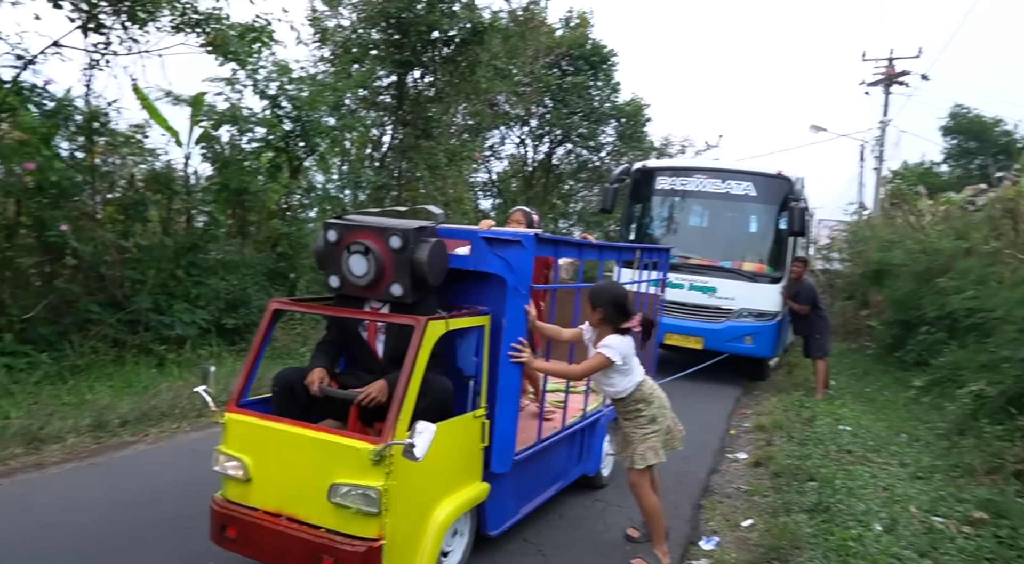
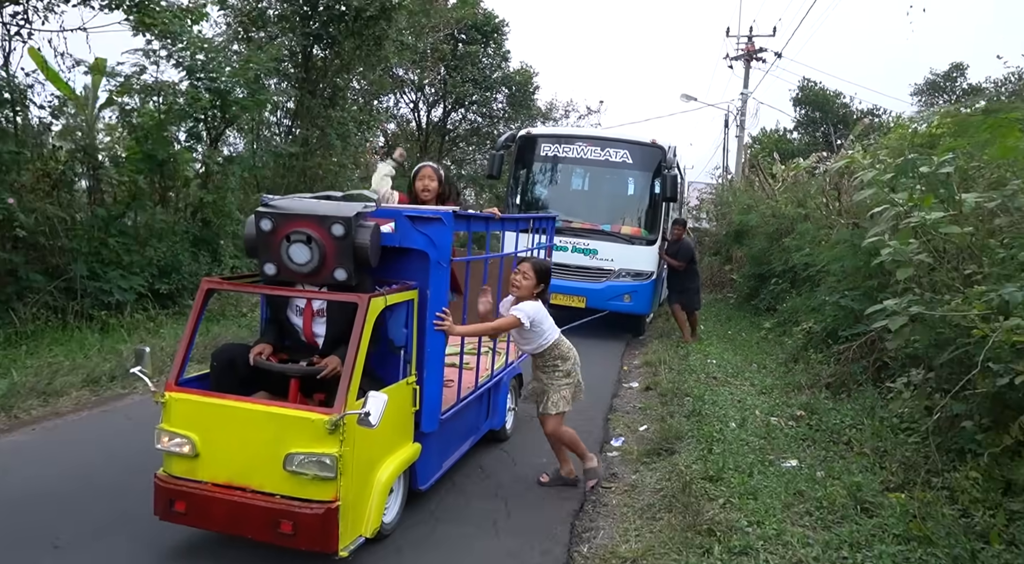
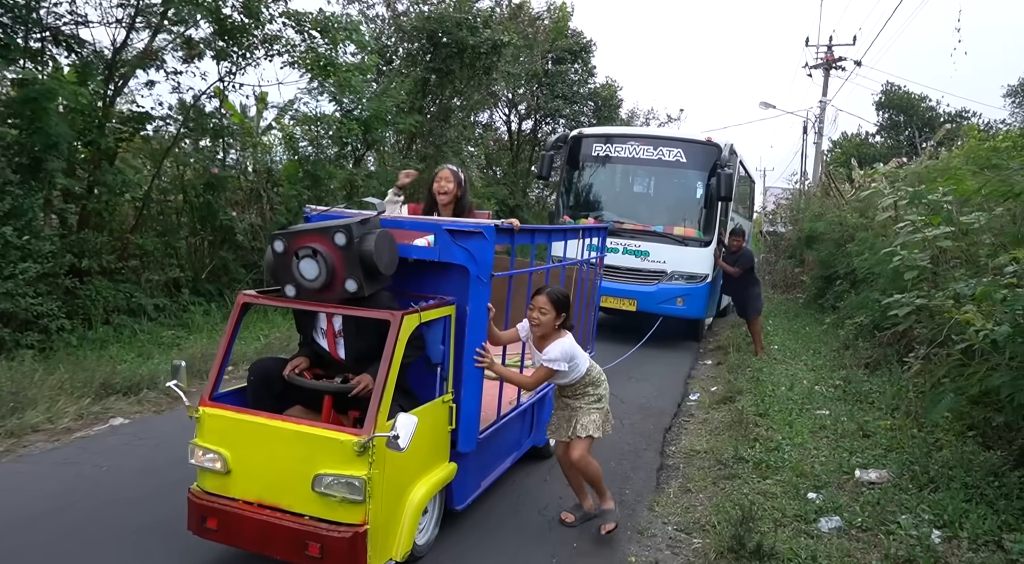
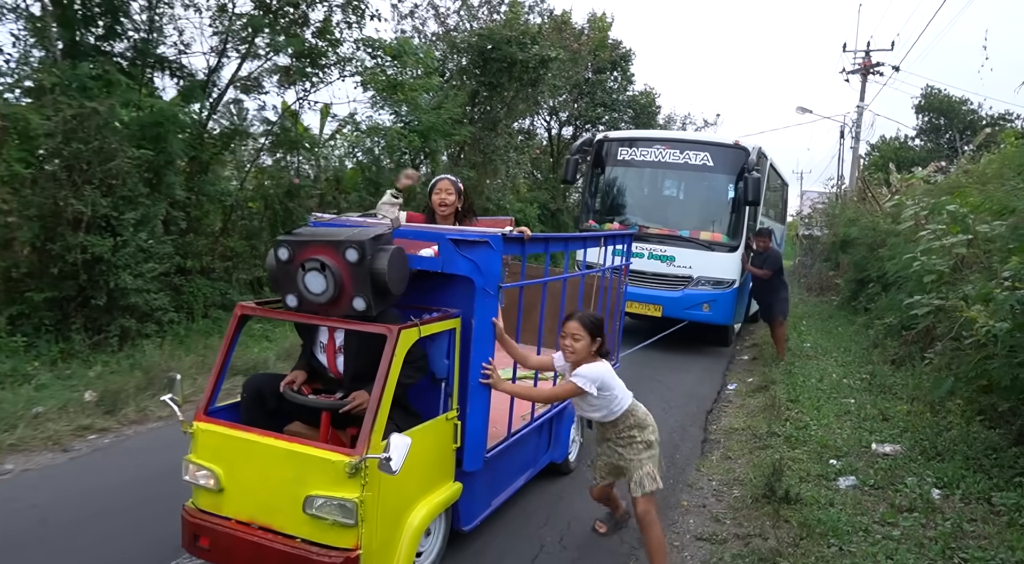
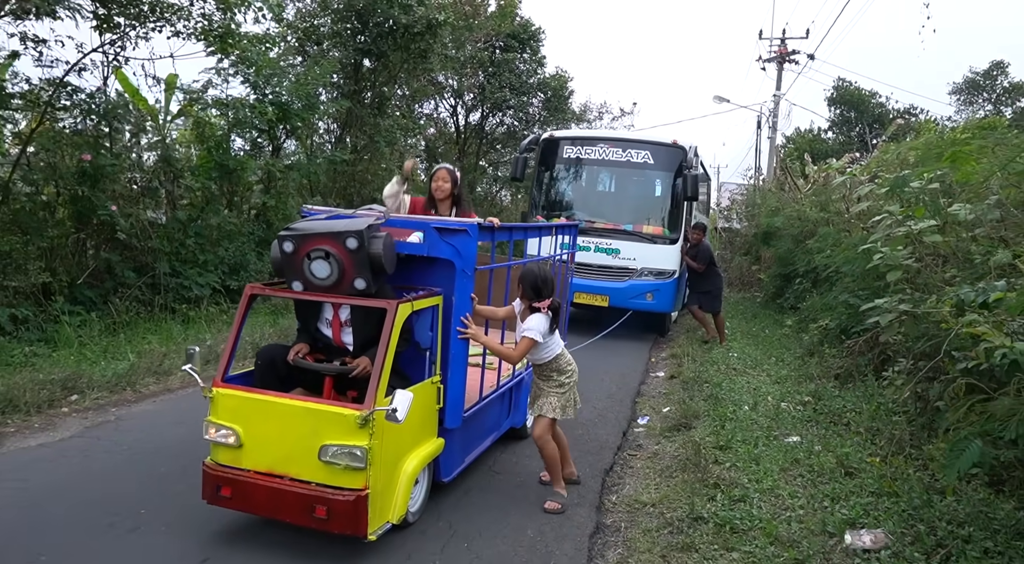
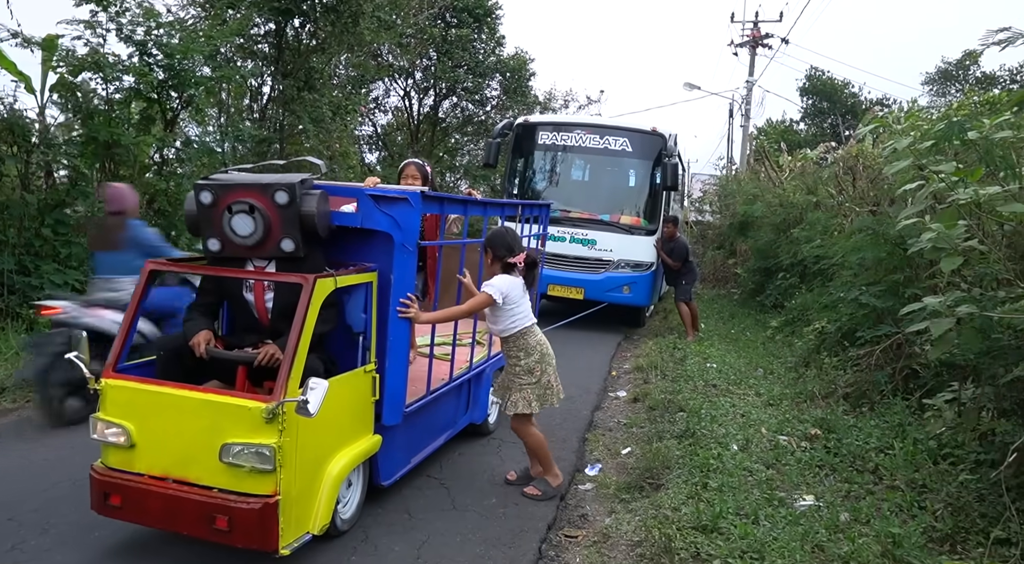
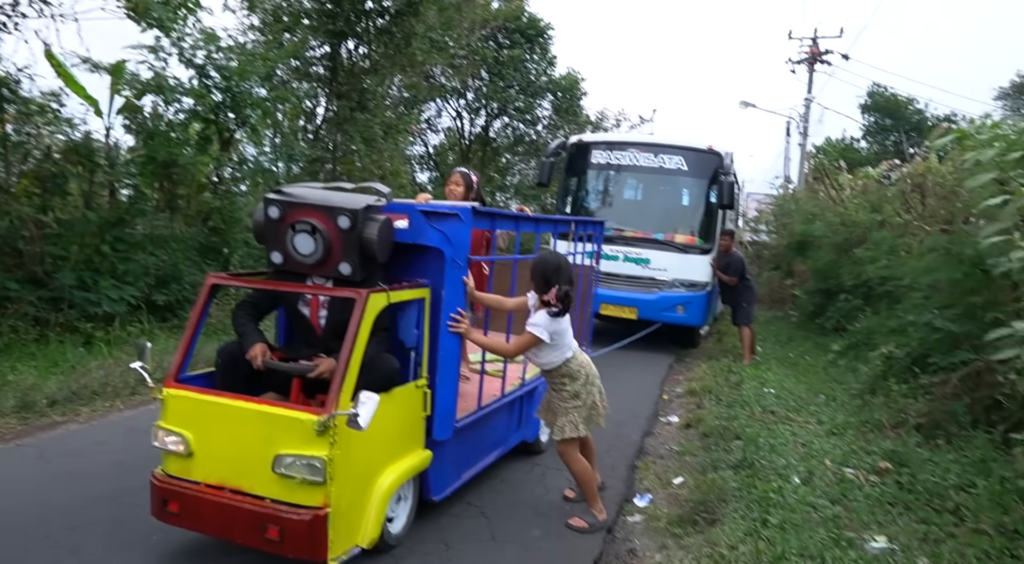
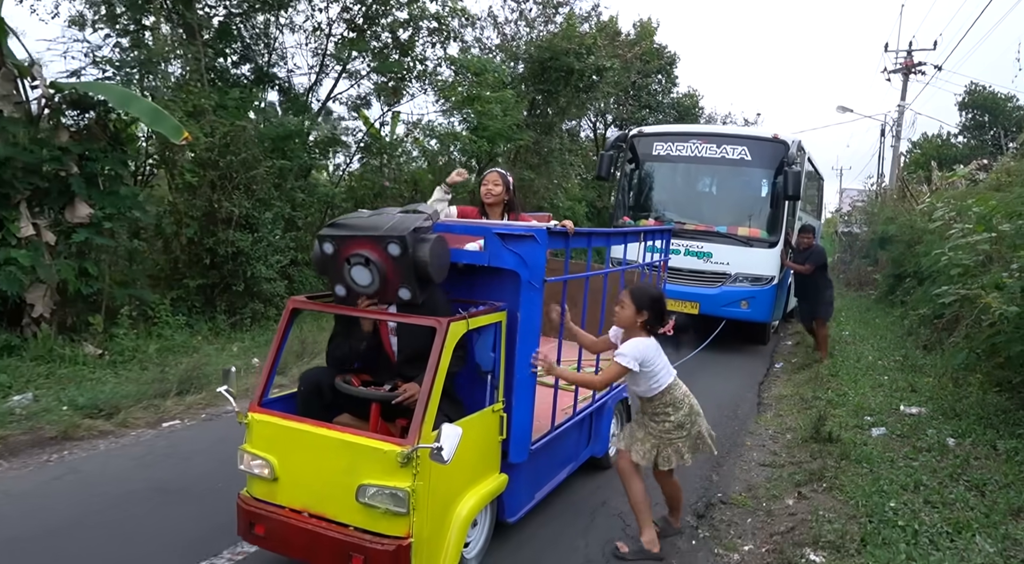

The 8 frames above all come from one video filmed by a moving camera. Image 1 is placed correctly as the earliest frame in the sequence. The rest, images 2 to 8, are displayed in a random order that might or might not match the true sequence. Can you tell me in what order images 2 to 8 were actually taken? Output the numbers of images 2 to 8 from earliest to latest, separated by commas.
7, 6, 2, 5, 3, 4, 8
